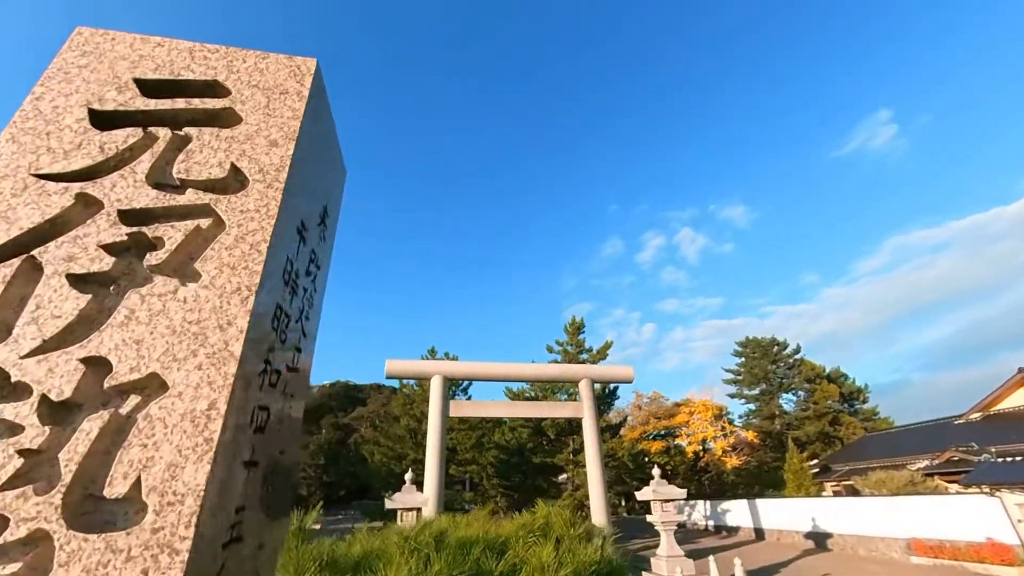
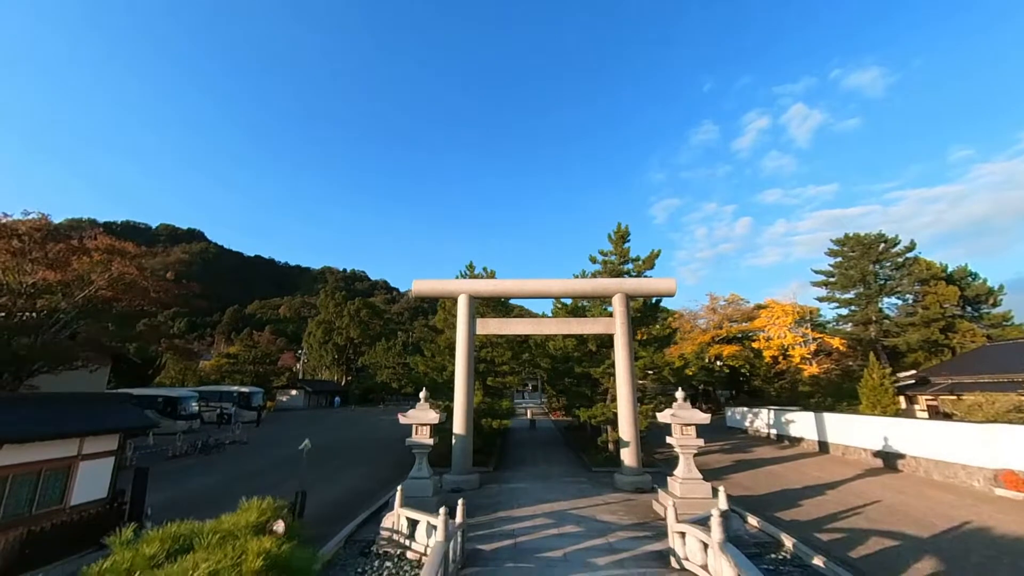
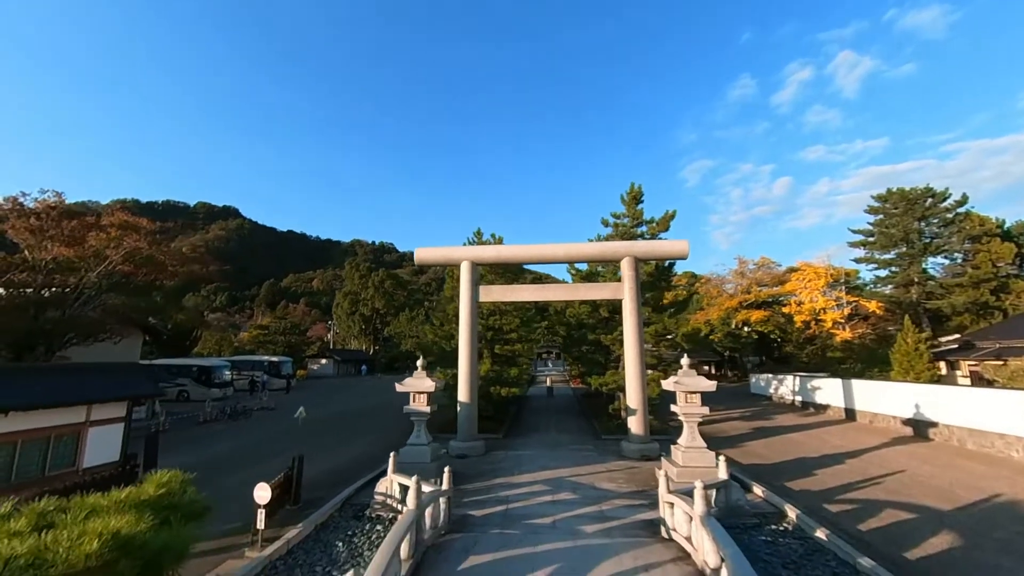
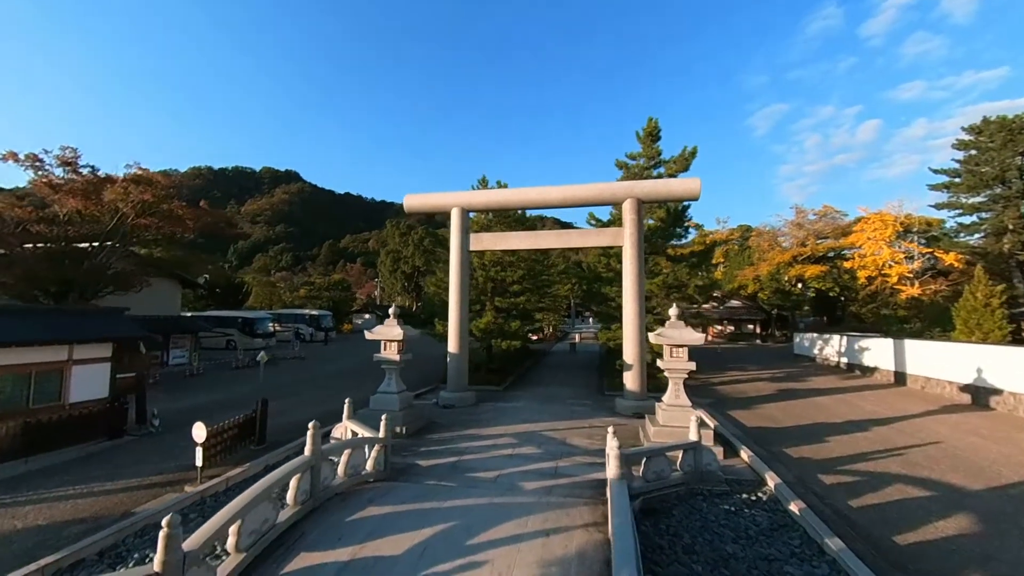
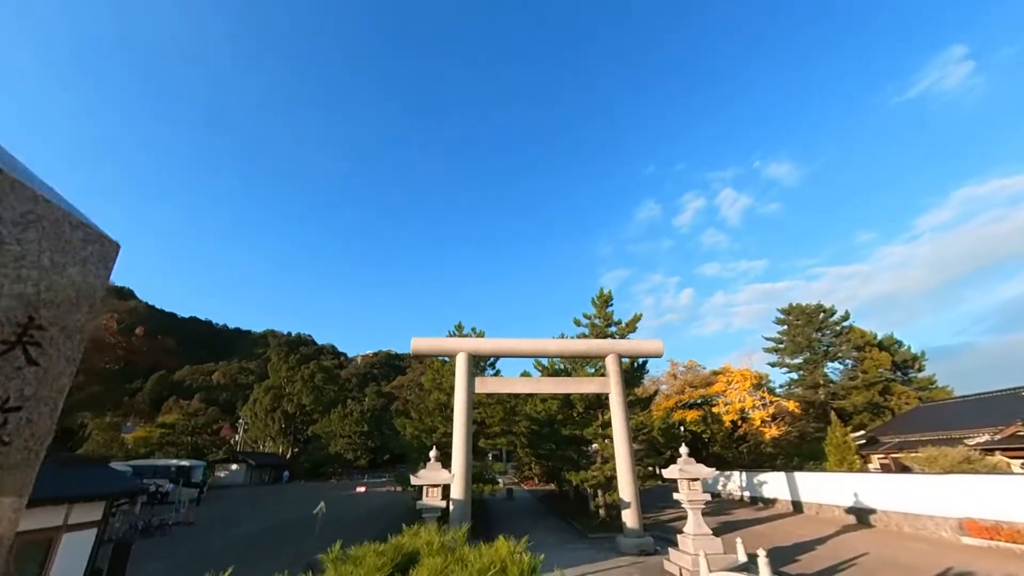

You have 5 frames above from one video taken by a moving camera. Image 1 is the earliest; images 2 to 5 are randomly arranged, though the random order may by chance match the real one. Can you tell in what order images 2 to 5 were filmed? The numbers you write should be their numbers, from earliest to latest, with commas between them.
5, 2, 3, 4
